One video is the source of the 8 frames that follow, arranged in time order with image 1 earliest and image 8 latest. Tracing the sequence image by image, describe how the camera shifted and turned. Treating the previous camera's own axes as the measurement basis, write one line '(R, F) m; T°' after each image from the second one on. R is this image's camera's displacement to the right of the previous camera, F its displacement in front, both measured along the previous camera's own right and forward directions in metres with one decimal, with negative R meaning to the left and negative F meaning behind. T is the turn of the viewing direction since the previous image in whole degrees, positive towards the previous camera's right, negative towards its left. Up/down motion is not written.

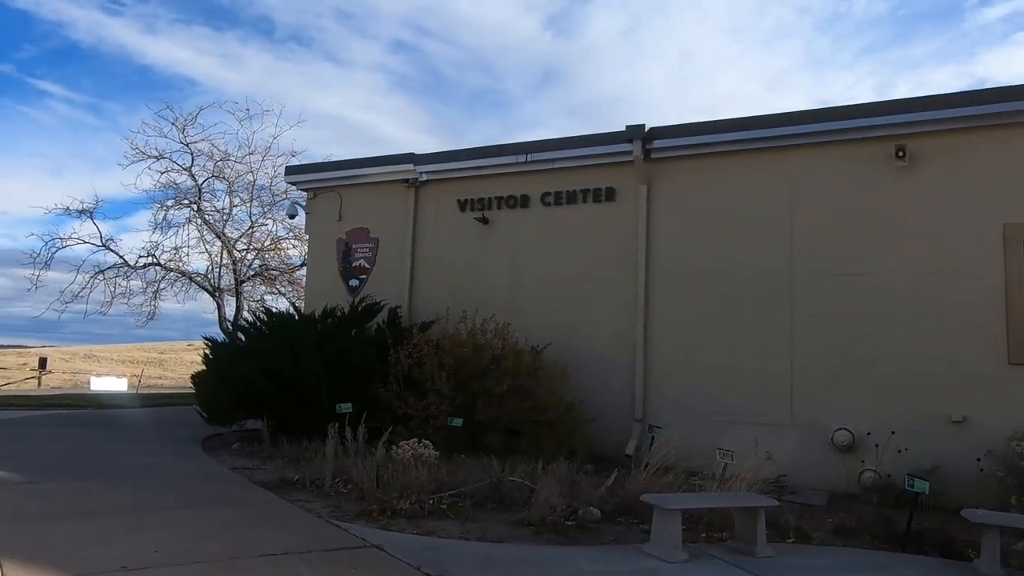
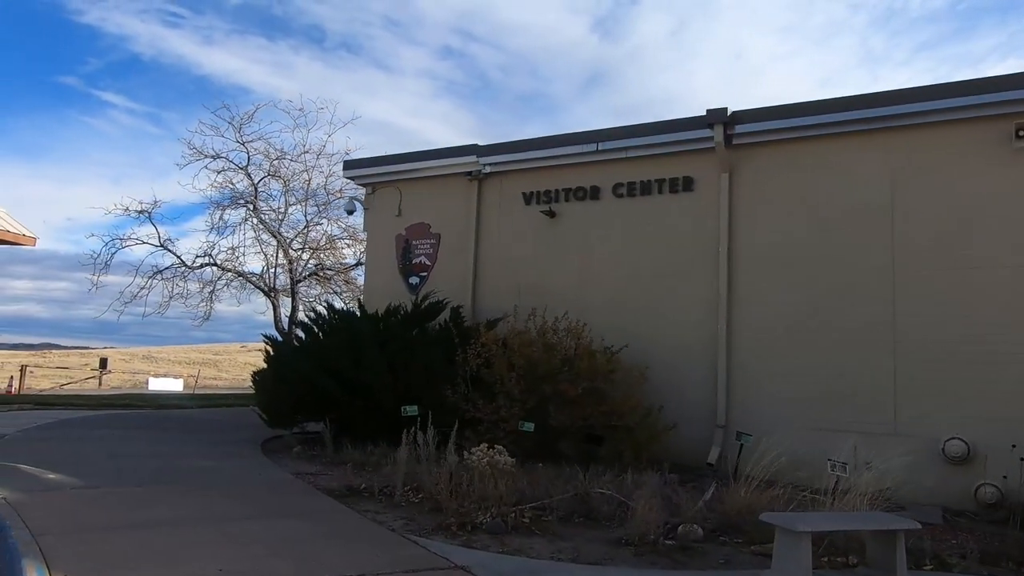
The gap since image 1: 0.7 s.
(-0.4, +0.8) m; -4°
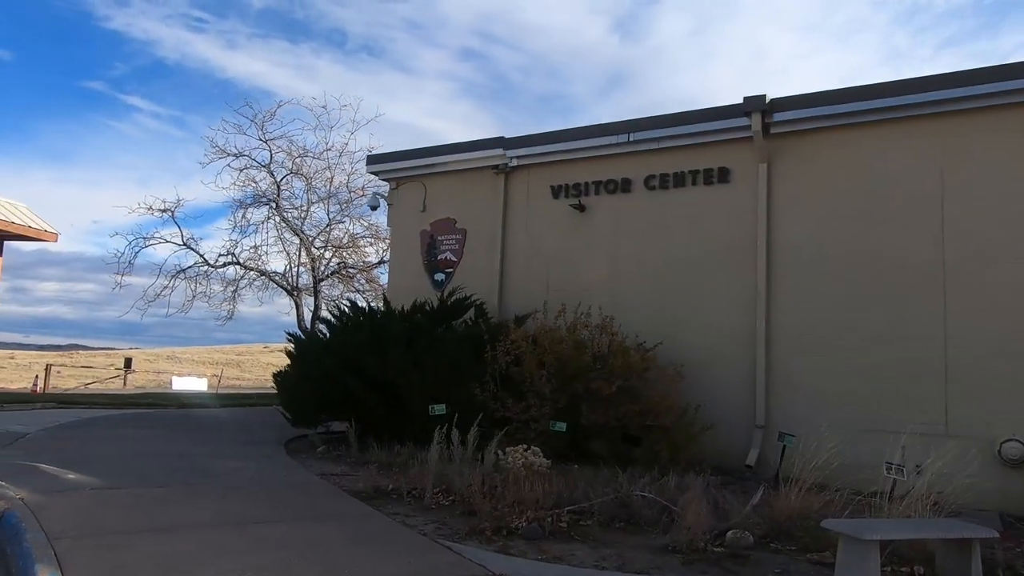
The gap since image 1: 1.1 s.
(-0.2, +0.4) m; -2°
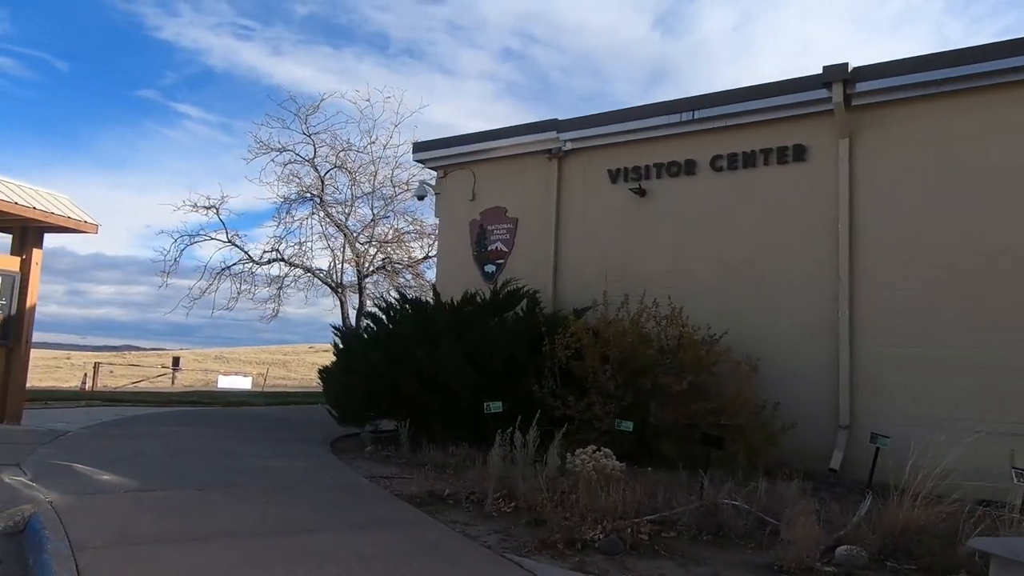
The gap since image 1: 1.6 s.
(-0.3, +0.8) m; -3°
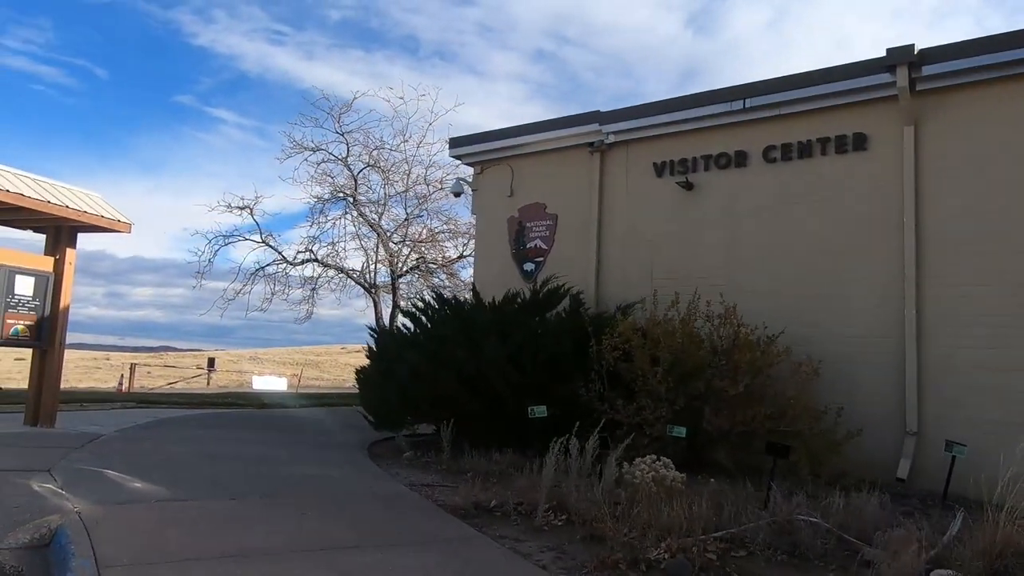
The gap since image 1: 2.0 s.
(-0.2, +0.5) m; -2°
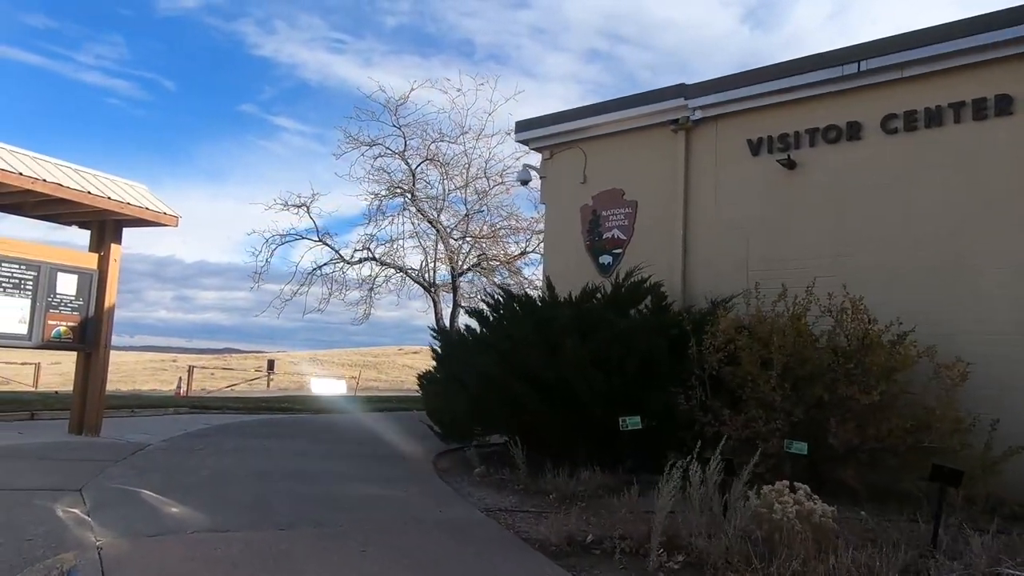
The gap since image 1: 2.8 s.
(-0.3, +1.2) m; -4°
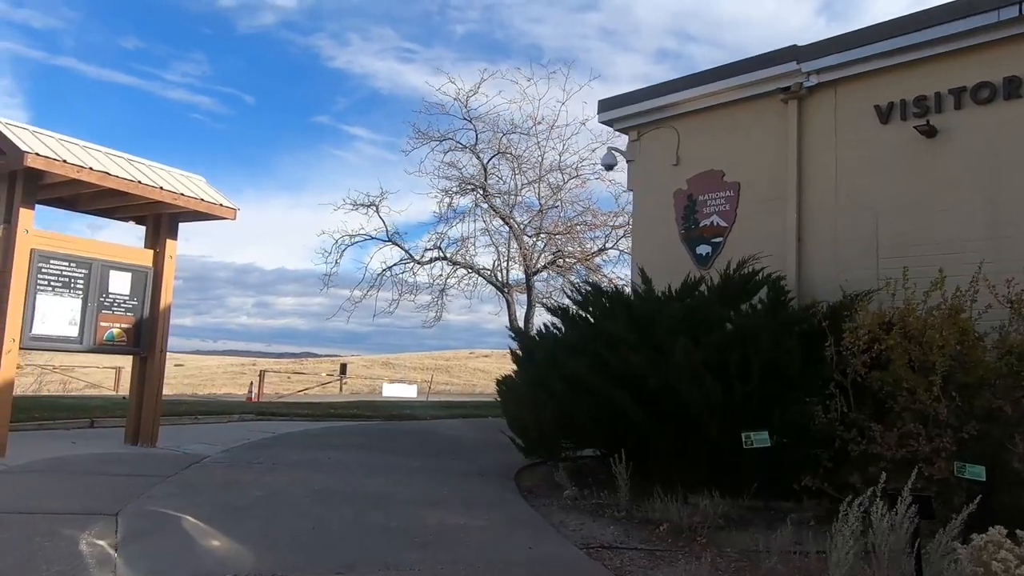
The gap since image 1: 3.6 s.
(-0.3, +1.2) m; -5°
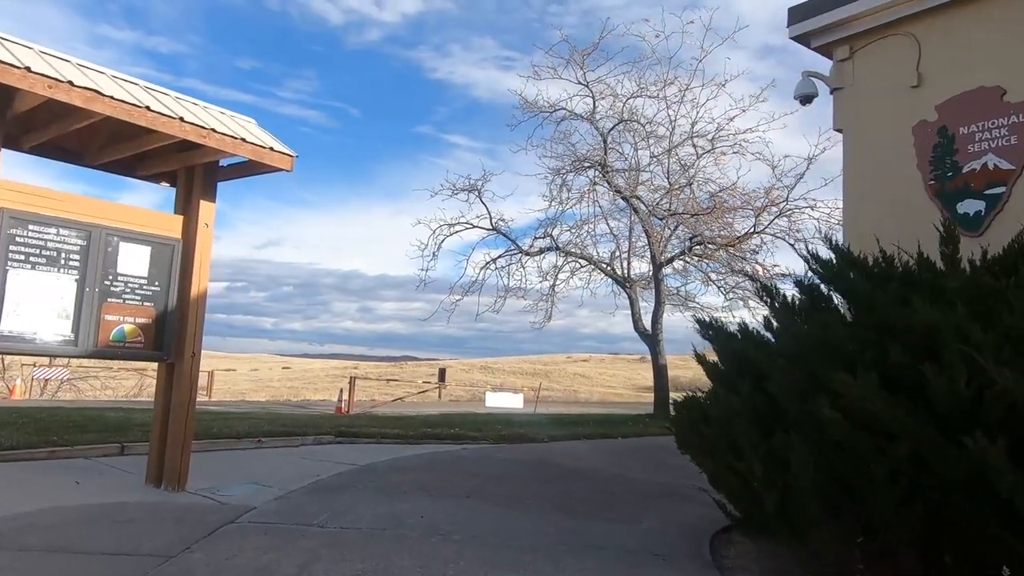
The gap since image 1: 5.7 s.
(-0.7, +3.2) m; -7°
